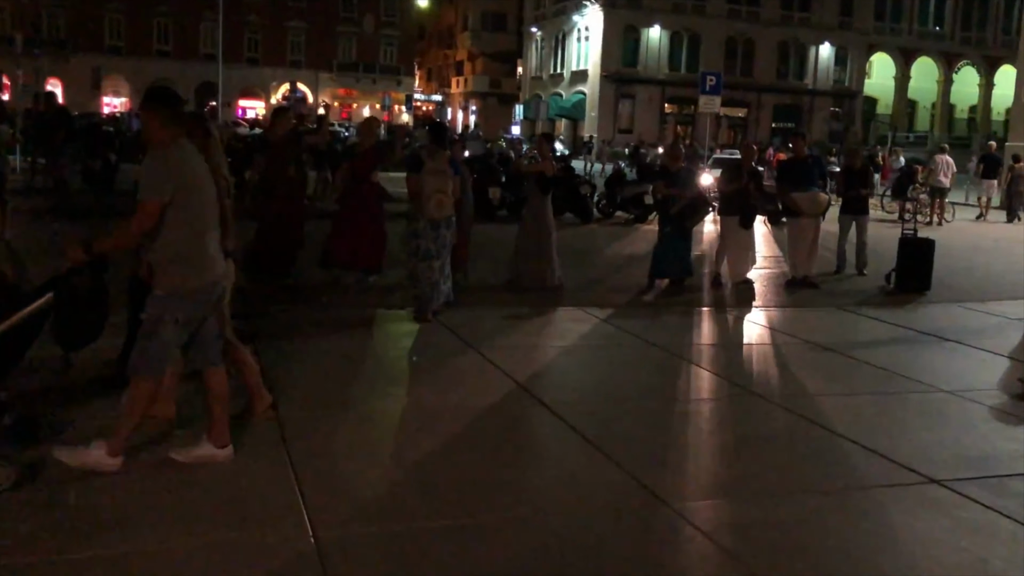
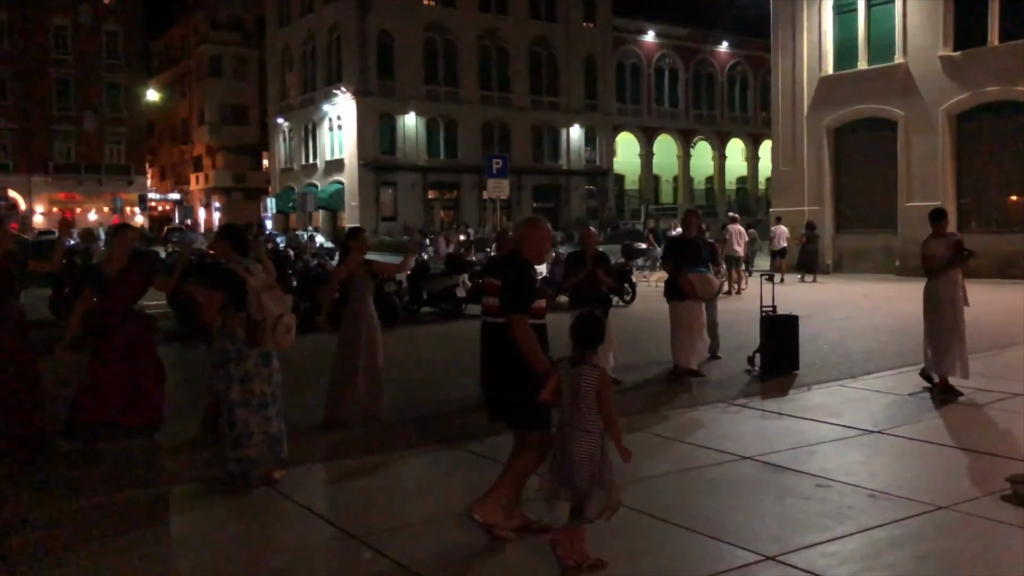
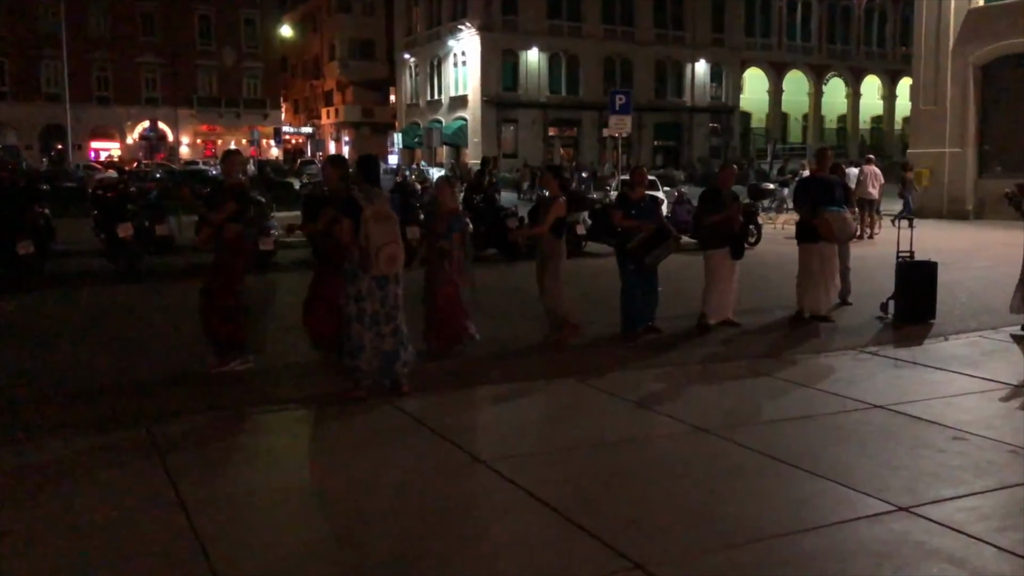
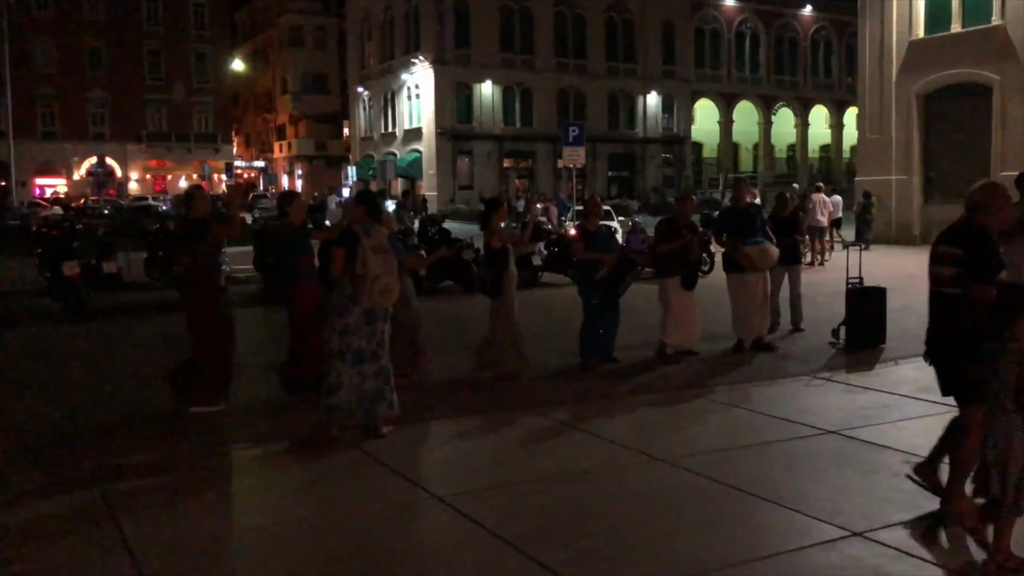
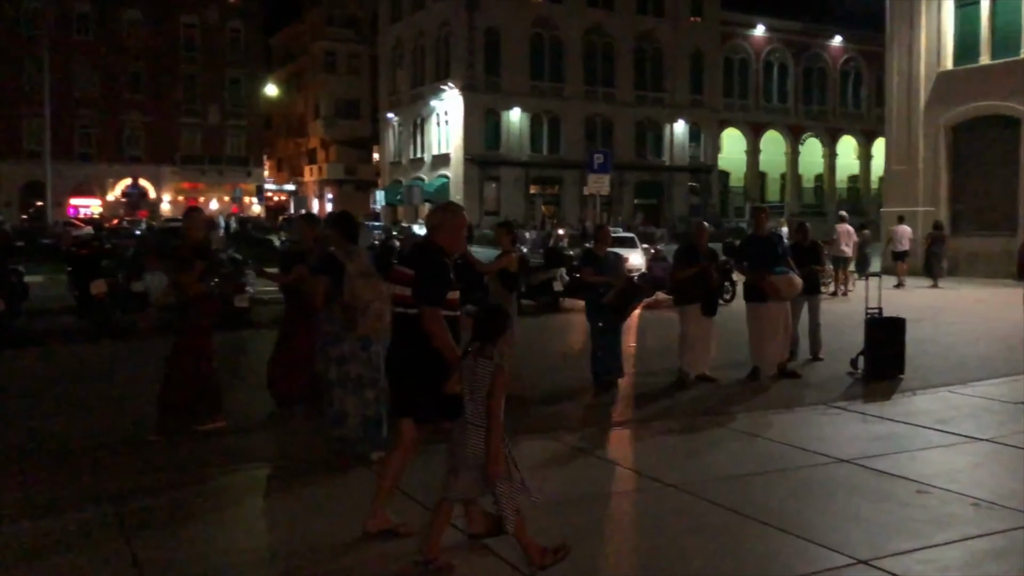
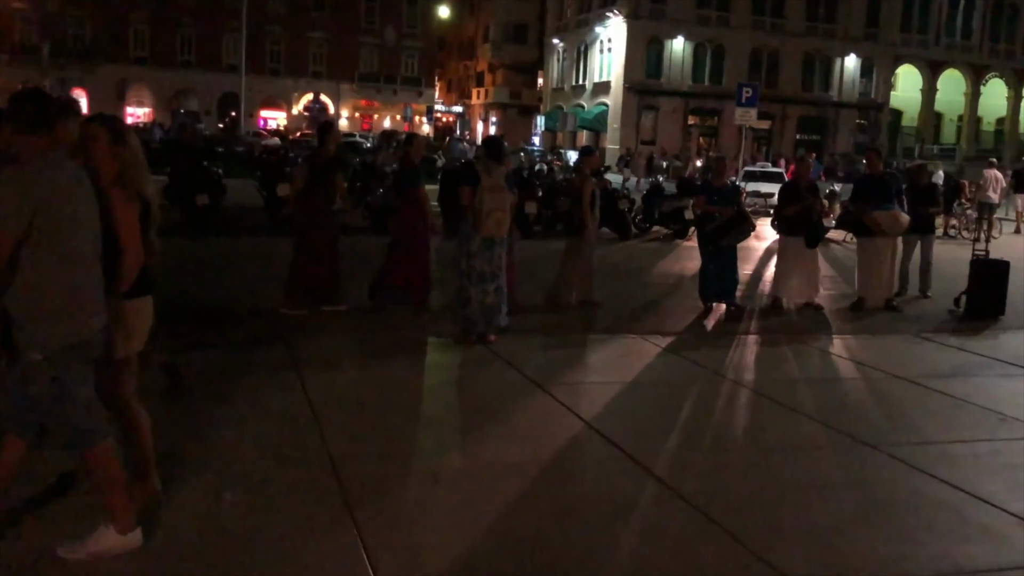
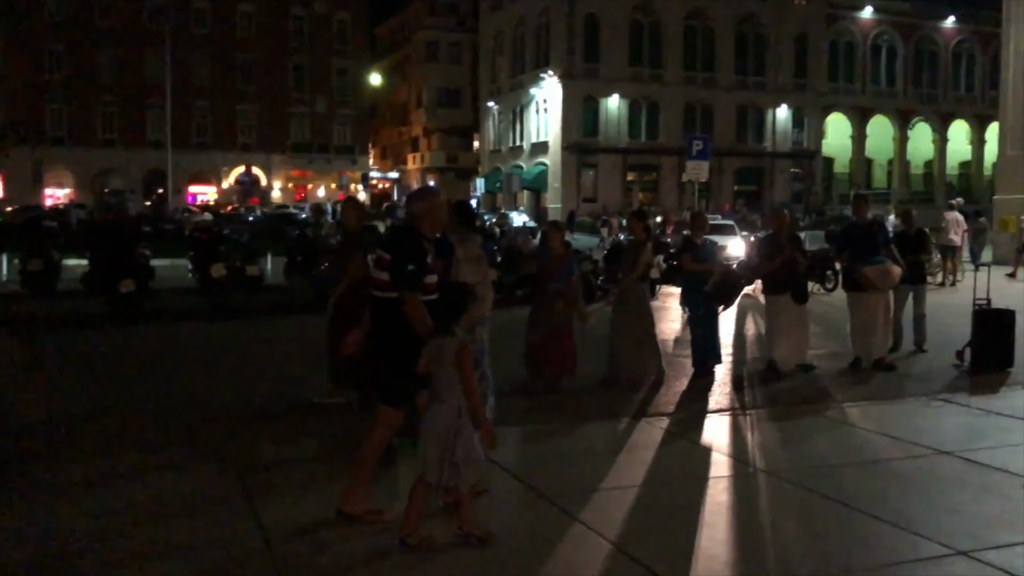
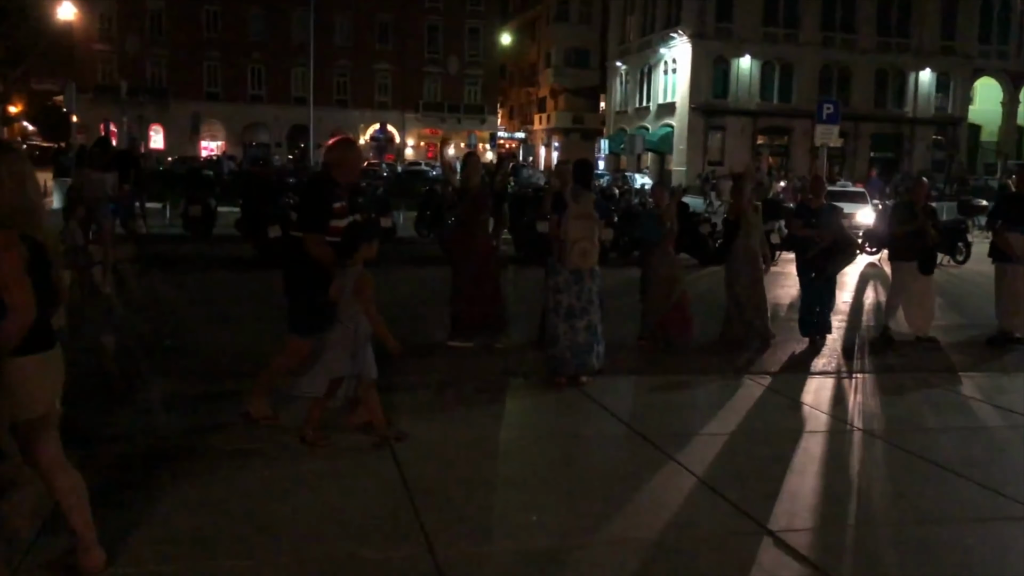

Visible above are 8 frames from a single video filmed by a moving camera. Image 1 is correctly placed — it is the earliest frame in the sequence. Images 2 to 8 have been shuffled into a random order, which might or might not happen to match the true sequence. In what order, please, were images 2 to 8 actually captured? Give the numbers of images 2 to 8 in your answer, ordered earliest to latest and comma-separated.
6, 8, 7, 5, 2, 4, 3
